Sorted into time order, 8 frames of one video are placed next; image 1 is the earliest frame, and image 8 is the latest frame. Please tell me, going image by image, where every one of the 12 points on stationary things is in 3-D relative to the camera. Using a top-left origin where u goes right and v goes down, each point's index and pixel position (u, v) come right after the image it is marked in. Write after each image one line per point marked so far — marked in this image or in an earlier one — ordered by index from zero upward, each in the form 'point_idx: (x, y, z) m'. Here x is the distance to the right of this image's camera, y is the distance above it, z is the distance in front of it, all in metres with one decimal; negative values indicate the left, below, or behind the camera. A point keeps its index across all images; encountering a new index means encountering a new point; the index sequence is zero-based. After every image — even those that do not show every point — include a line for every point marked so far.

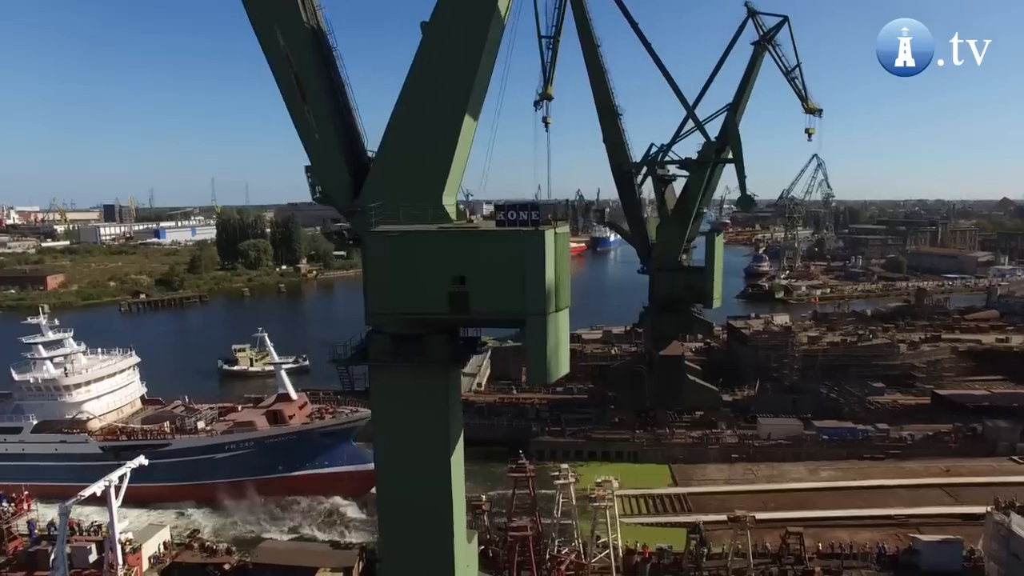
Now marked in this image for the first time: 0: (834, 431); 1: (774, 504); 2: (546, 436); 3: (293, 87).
0: (+6.3, -2.8, +12.2) m
1: (+4.3, -3.5, +10.4) m
2: (+0.9, -3.0, +13.0) m
3: (-1.5, +1.4, +4.5) m
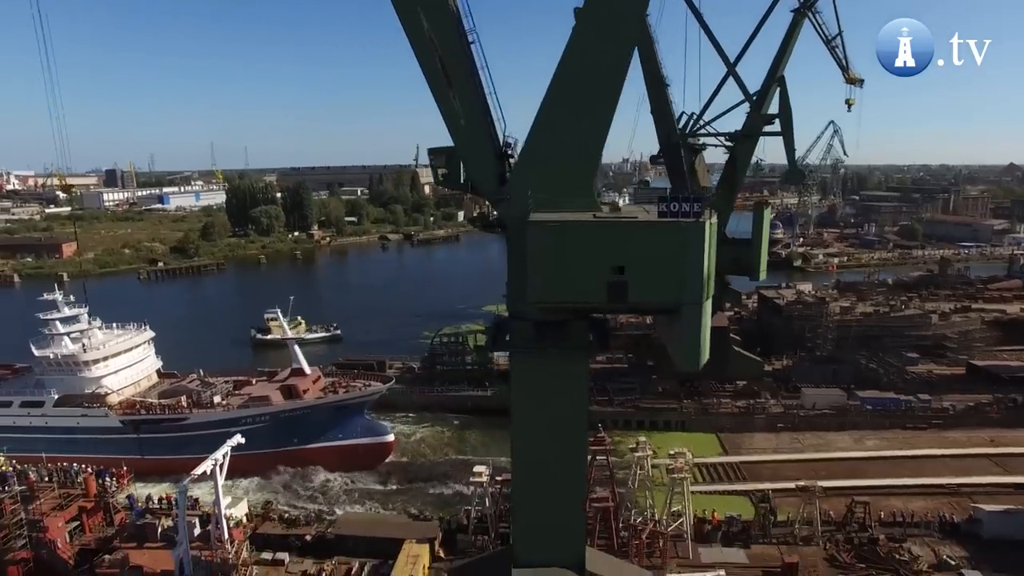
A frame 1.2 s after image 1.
0: (+7.3, -2.2, +12.5) m
1: (+5.3, -3.1, +10.7) m
2: (+1.9, -2.4, +13.2) m
3: (-0.5, +1.5, +4.5) m
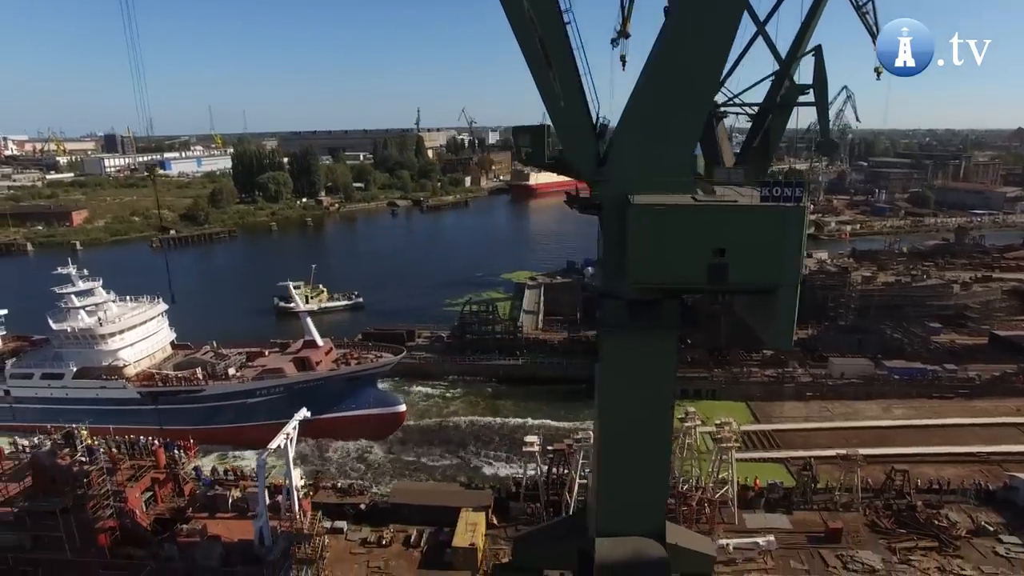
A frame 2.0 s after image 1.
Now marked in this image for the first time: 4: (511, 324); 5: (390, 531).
0: (+7.9, -1.7, +12.7) m
1: (+5.9, -2.6, +10.9) m
2: (+2.5, -1.8, +13.4) m
3: (+0.2, +1.7, +4.5) m
4: (+0.1, -0.9, +15.5) m
5: (-1.5, -3.1, +8.1) m
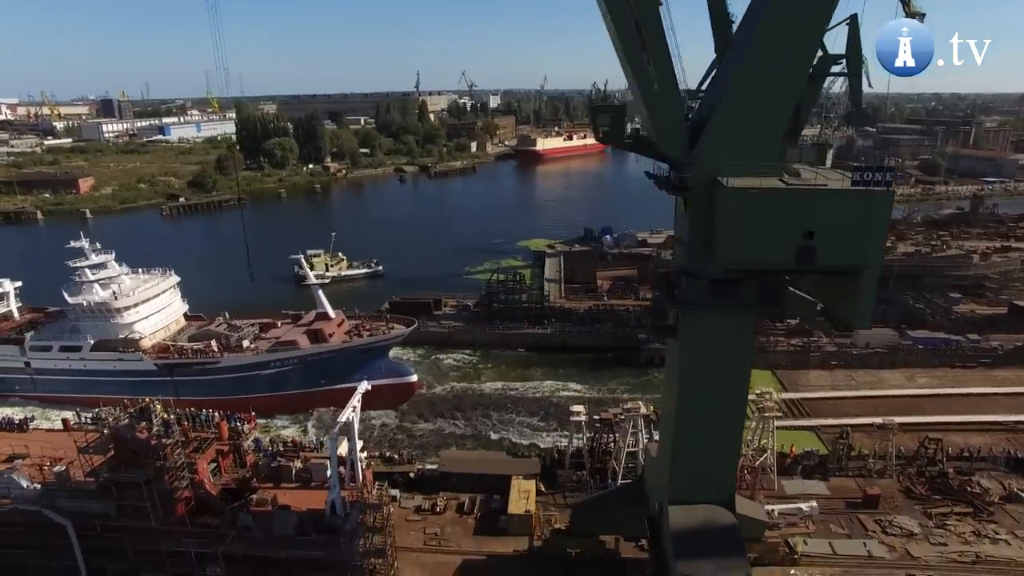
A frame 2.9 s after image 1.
0: (+8.5, -1.1, +12.9) m
1: (+6.6, -2.1, +11.2) m
2: (+3.1, -1.2, +13.6) m
3: (+0.8, +1.8, +4.5) m
4: (+0.7, -0.1, +15.6) m
5: (-0.9, -2.8, +8.3) m
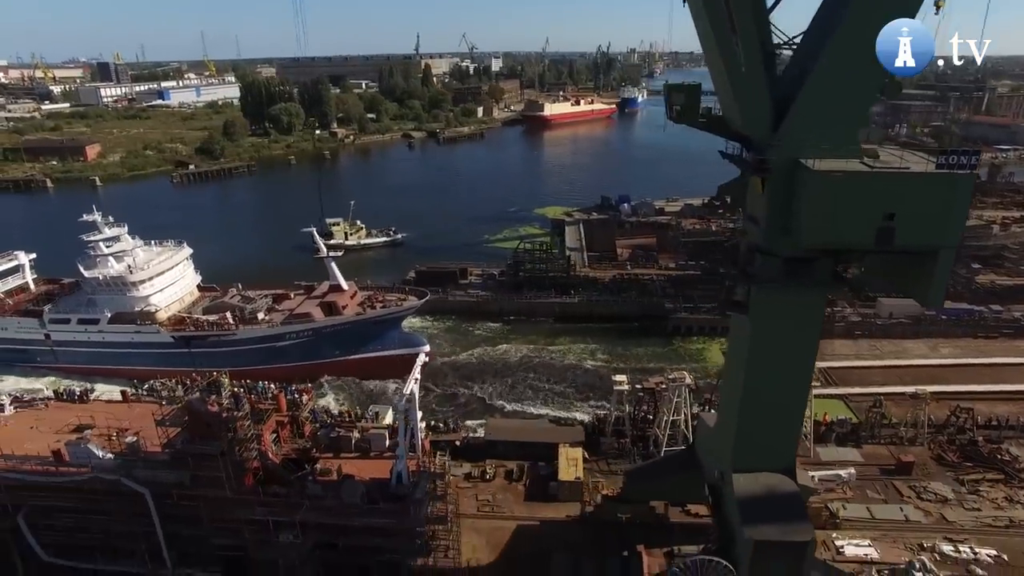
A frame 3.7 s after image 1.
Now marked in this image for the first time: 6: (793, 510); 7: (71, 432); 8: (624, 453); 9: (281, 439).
0: (+9.1, -0.5, +13.1) m
1: (+7.2, -1.6, +11.4) m
2: (+3.7, -0.5, +13.8) m
3: (+1.5, +1.9, +4.5) m
4: (+1.2, +0.6, +15.7) m
5: (-0.3, -2.4, +8.6) m
6: (+2.5, -2.0, +5.6) m
7: (-5.2, -1.7, +7.6) m
8: (+1.6, -2.3, +8.9) m
9: (-2.7, -1.8, +7.5) m
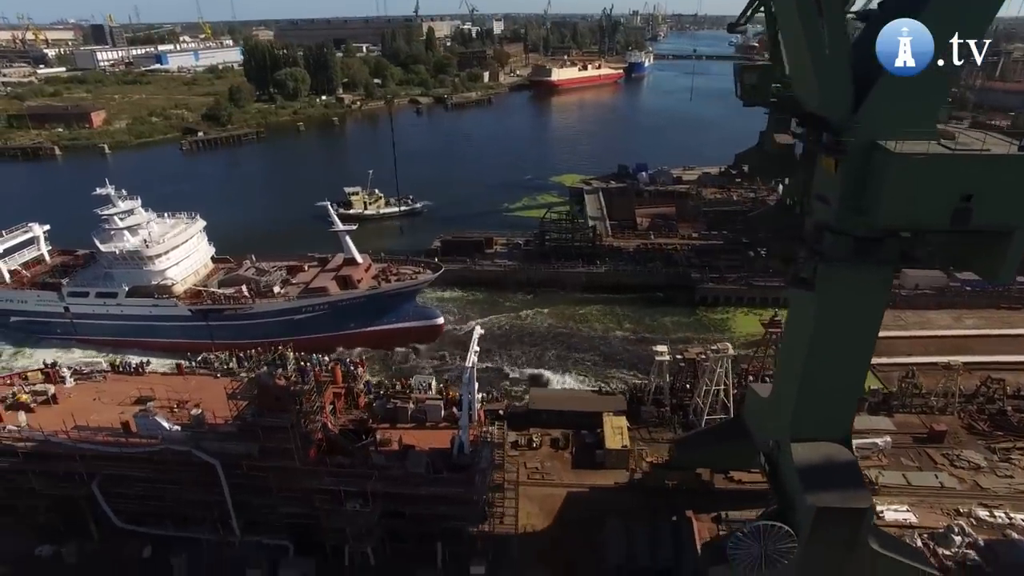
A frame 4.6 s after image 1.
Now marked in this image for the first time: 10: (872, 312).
0: (+9.7, +0.1, +13.3) m
1: (+7.8, -1.1, +11.7) m
2: (+4.3, +0.1, +13.9) m
3: (+2.1, +2.1, +4.5) m
4: (+1.8, +1.3, +15.8) m
5: (+0.3, -2.1, +8.8) m
6: (+3.1, -1.8, +5.8) m
7: (-4.6, -1.4, +7.7) m
8: (+2.2, -1.9, +9.1) m
9: (-2.1, -1.5, +7.7) m
10: (+3.2, -0.2, +5.6) m
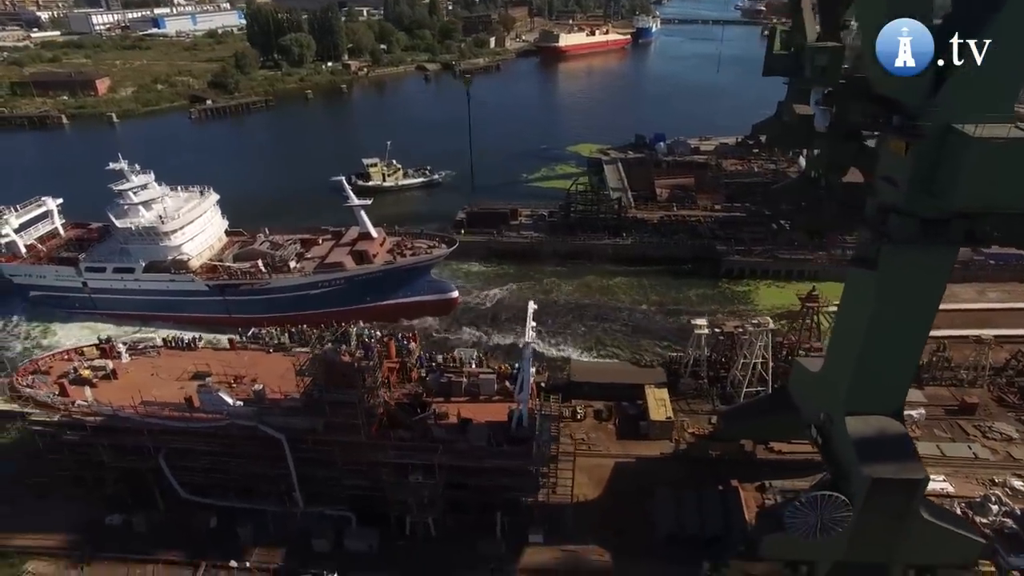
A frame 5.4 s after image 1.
0: (+10.3, +0.7, +13.4) m
1: (+8.4, -0.6, +11.9) m
2: (+4.9, +0.7, +14.1) m
3: (+2.7, +2.2, +4.5) m
4: (+2.4, +2.0, +15.8) m
5: (+1.0, -1.7, +9.0) m
6: (+3.7, -1.6, +6.0) m
7: (-4.0, -1.1, +7.9) m
8: (+2.8, -1.6, +9.3) m
9: (-1.5, -1.2, +7.8) m
10: (+3.8, 0.0, +5.7) m
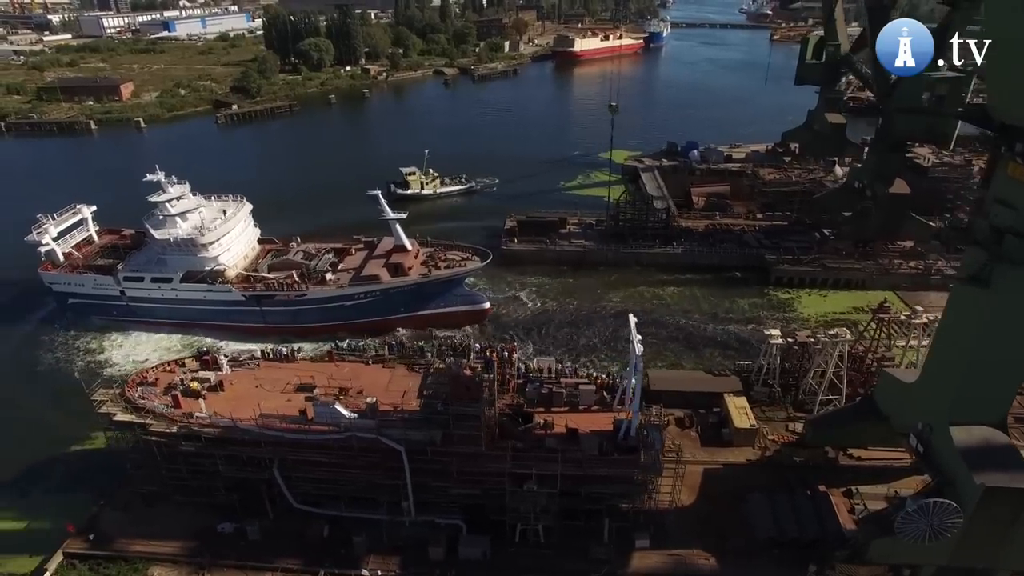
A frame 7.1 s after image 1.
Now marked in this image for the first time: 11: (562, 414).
0: (+11.5, +0.5, +13.8) m
1: (+9.6, -0.8, +12.2) m
2: (+6.1, +0.5, +14.4) m
3: (+4.0, +2.0, +4.8) m
4: (+3.6, +1.9, +16.1) m
5: (+2.2, -1.9, +9.3) m
6: (+5.0, -1.7, +6.3) m
7: (-2.7, -1.3, +8.1) m
8: (+4.0, -1.7, +9.6) m
9: (-0.2, -1.4, +8.1) m
10: (+5.1, -0.2, +6.0) m
11: (+0.6, -1.6, +7.9) m
